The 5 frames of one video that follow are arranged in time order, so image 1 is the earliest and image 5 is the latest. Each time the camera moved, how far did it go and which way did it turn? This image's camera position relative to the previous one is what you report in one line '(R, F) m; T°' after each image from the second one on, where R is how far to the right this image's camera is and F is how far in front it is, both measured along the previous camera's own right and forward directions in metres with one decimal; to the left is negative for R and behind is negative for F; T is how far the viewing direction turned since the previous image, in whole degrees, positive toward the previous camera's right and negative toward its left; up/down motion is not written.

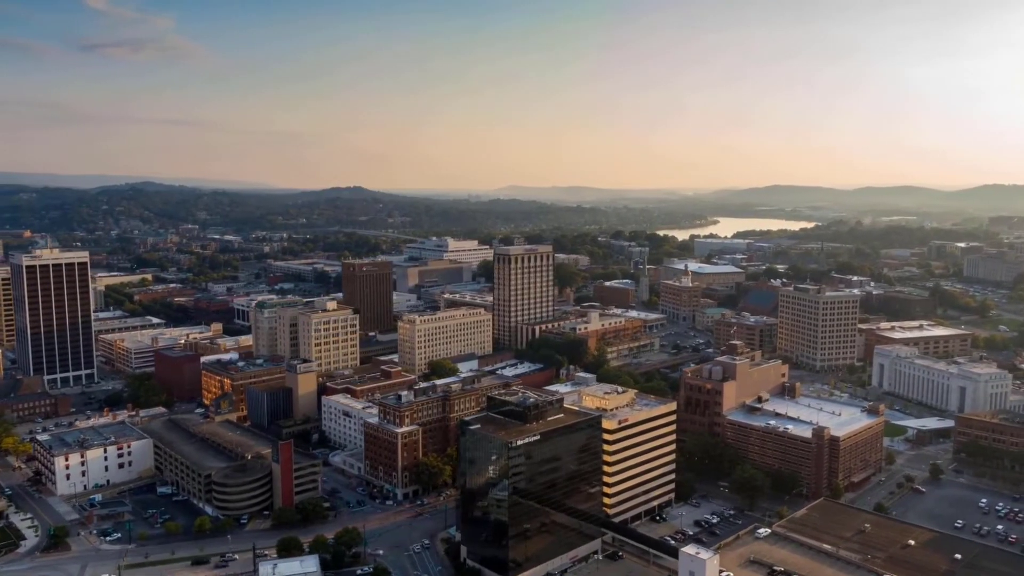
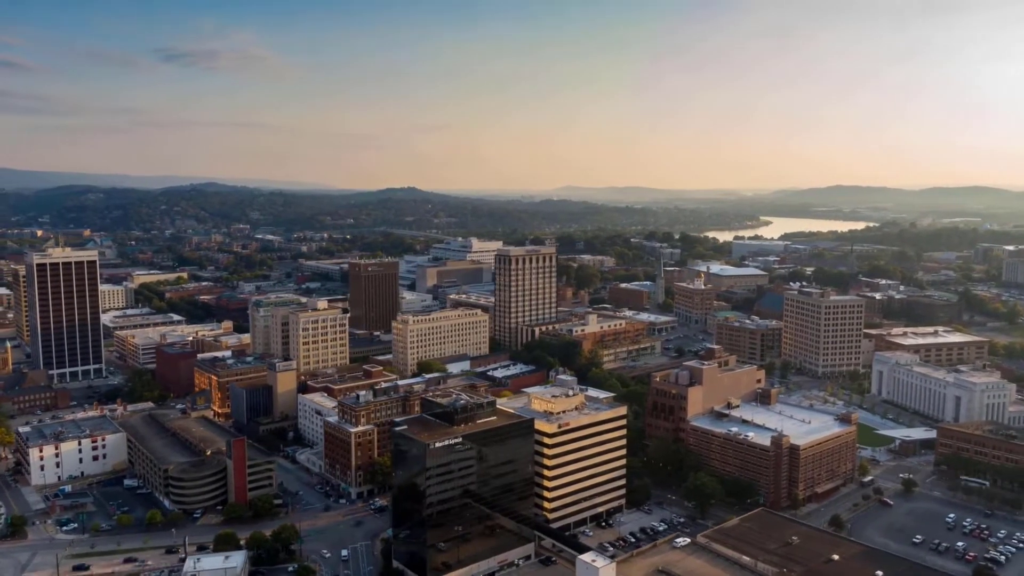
(+5.4, +0.3) m; -4°
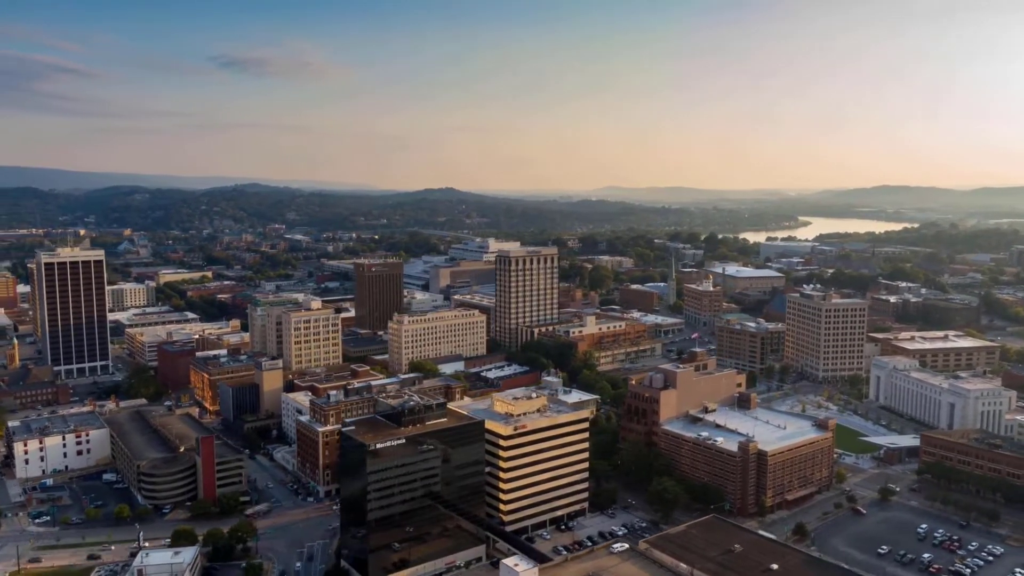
(+3.9, +0.2) m; -3°
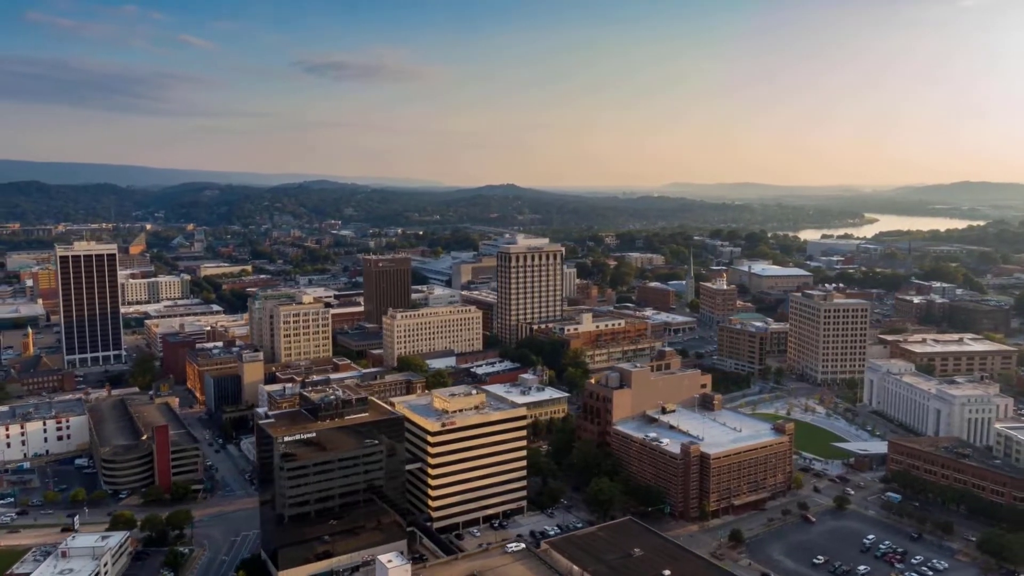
(+6.3, +0.5) m; -5°
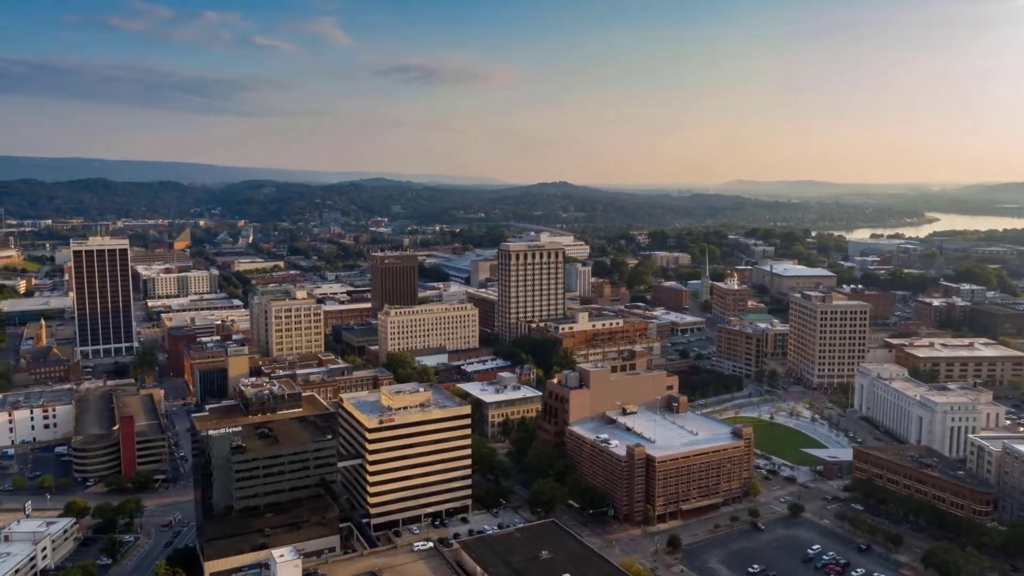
(+5.4, +0.4) m; -4°
